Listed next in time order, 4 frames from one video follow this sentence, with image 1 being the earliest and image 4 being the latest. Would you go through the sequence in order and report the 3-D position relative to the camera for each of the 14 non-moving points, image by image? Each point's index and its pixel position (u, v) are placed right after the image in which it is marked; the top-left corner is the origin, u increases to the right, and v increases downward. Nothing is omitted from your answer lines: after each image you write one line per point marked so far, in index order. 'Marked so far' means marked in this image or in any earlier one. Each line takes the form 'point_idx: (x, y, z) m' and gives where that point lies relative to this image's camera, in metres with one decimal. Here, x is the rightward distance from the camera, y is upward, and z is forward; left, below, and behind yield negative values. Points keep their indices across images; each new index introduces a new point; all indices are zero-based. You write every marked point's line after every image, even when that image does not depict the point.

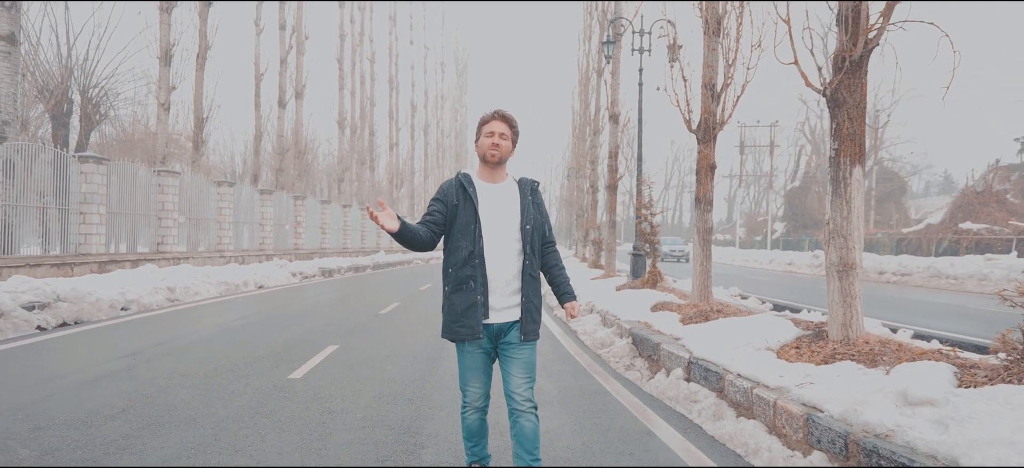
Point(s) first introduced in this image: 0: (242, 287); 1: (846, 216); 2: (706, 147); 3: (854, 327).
0: (-6.7, -1.3, +14.4) m
1: (+2.8, +0.2, +4.8) m
2: (+2.7, +1.2, +8.1) m
3: (+2.9, -0.8, +4.8) m
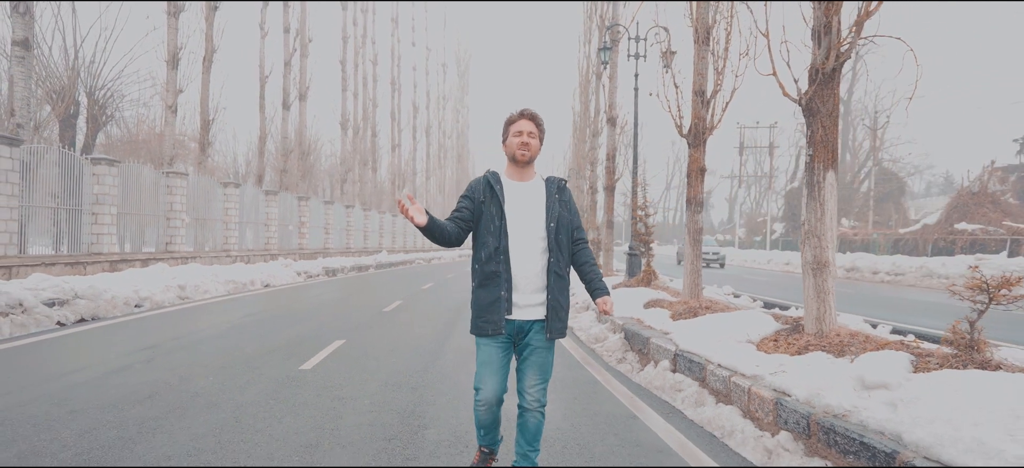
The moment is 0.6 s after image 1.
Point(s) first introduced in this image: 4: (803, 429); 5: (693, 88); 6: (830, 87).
0: (-6.7, -1.3, +14.8) m
1: (+2.8, +0.2, +5.2) m
2: (+2.7, +1.2, +8.4) m
3: (+2.8, -0.8, +5.2) m
4: (+1.9, -1.3, +3.7) m
5: (+2.7, +2.2, +8.5) m
6: (+2.8, +1.3, +5.2) m
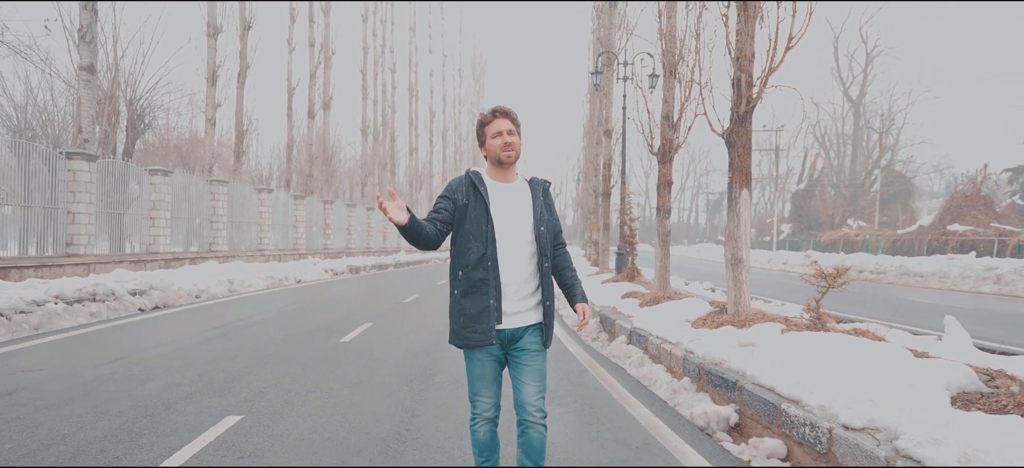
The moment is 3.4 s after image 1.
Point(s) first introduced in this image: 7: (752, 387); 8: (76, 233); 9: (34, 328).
0: (-6.6, -1.4, +16.6) m
1: (+2.6, +0.1, +6.8) m
2: (+2.6, +1.2, +10.0) m
3: (+2.7, -0.8, +6.8) m
4: (+1.7, -1.3, +5.4) m
5: (+2.7, +2.1, +10.1) m
6: (+2.7, +1.3, +6.7) m
7: (+1.9, -1.2, +4.4) m
8: (-10.1, 0.0, +13.3) m
9: (-6.5, -1.3, +7.9) m
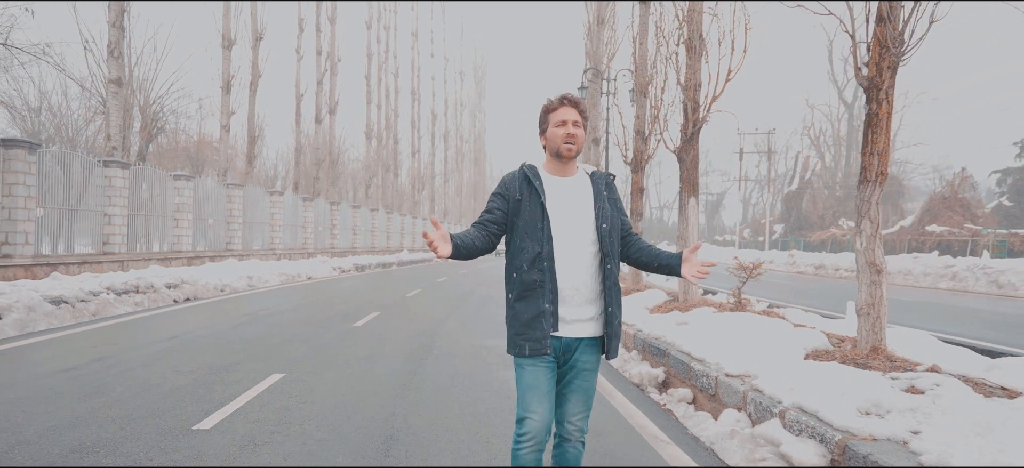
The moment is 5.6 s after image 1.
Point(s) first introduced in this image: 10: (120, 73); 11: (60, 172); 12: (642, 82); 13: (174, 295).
0: (-6.8, -1.4, +18.0) m
1: (+2.4, +0.1, +8.1) m
2: (+2.5, +1.2, +11.3) m
3: (+2.5, -0.8, +8.1) m
4: (+1.5, -1.3, +6.7) m
5: (+2.5, +2.1, +11.4) m
6: (+2.5, +1.3, +8.1) m
7: (+1.7, -1.2, +5.8) m
8: (-10.2, 0.0, +14.7) m
9: (-6.7, -1.3, +9.2) m
10: (-12.0, +4.9, +17.7) m
11: (-10.3, +1.4, +13.1) m
12: (+2.5, +2.9, +11.1) m
13: (-6.7, -1.2, +11.5) m
